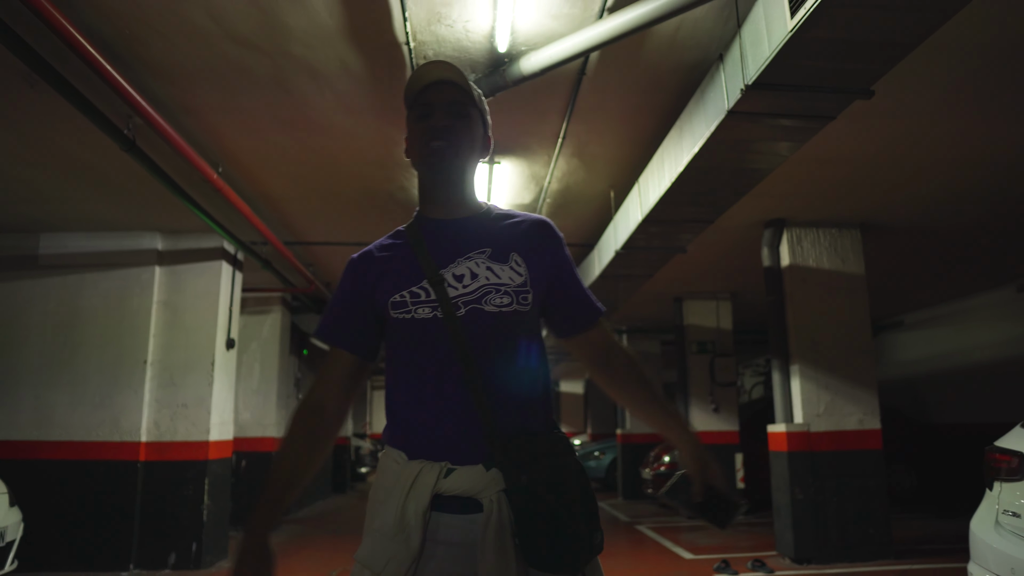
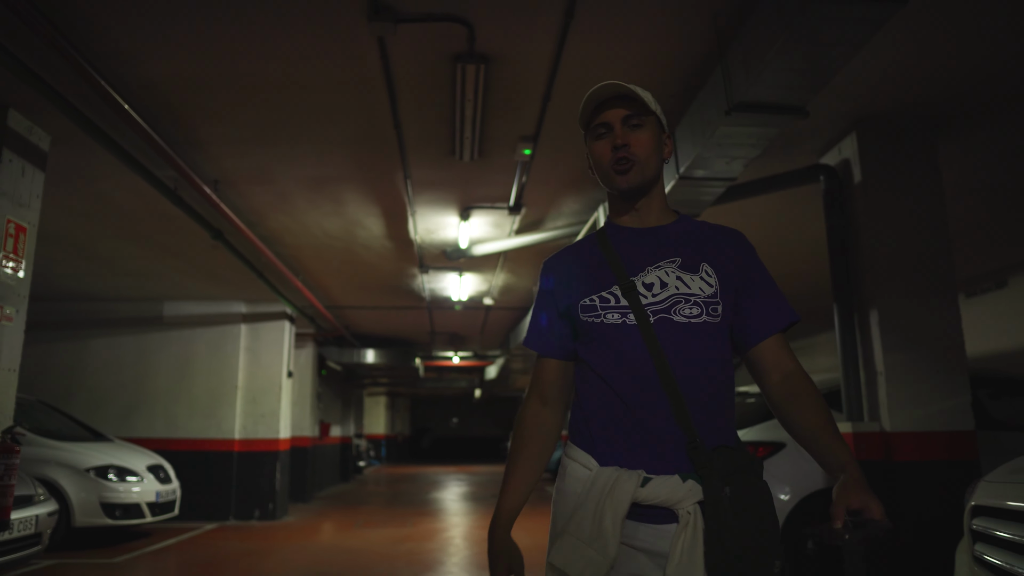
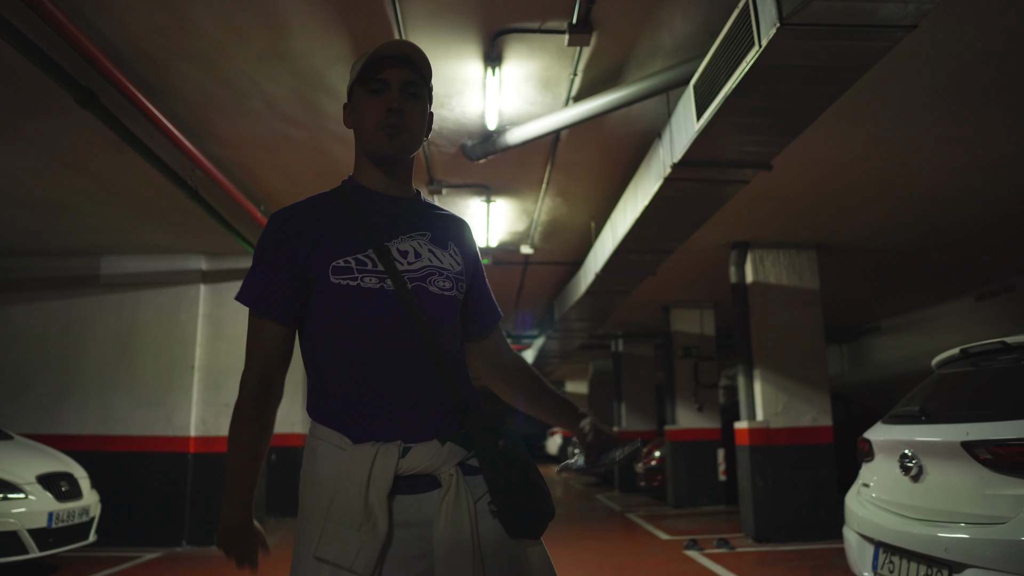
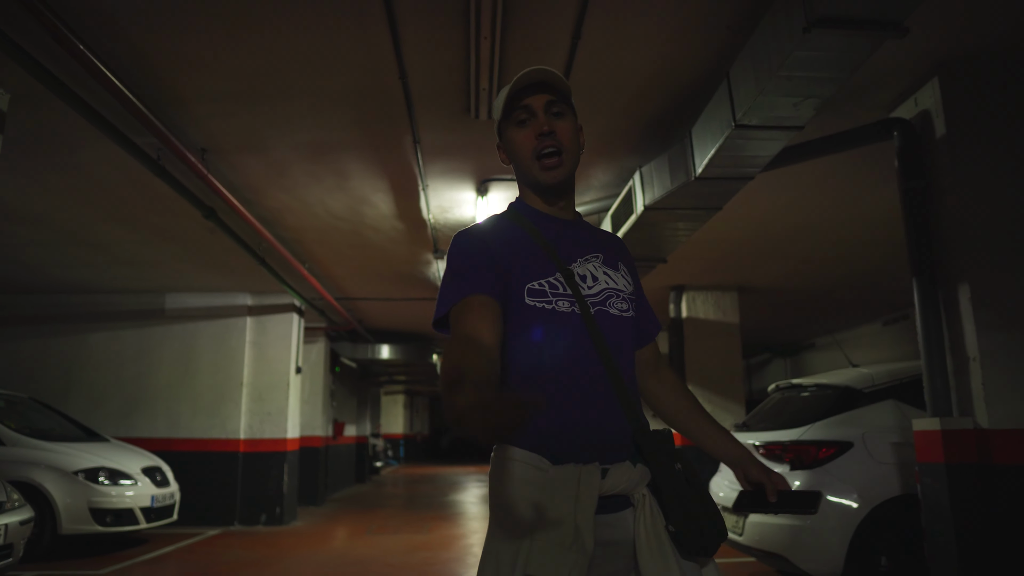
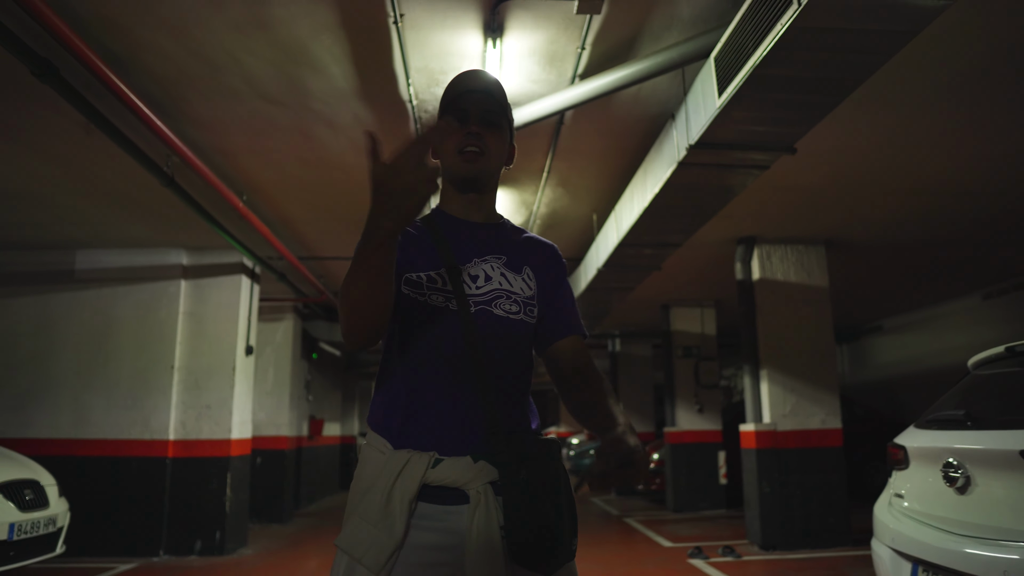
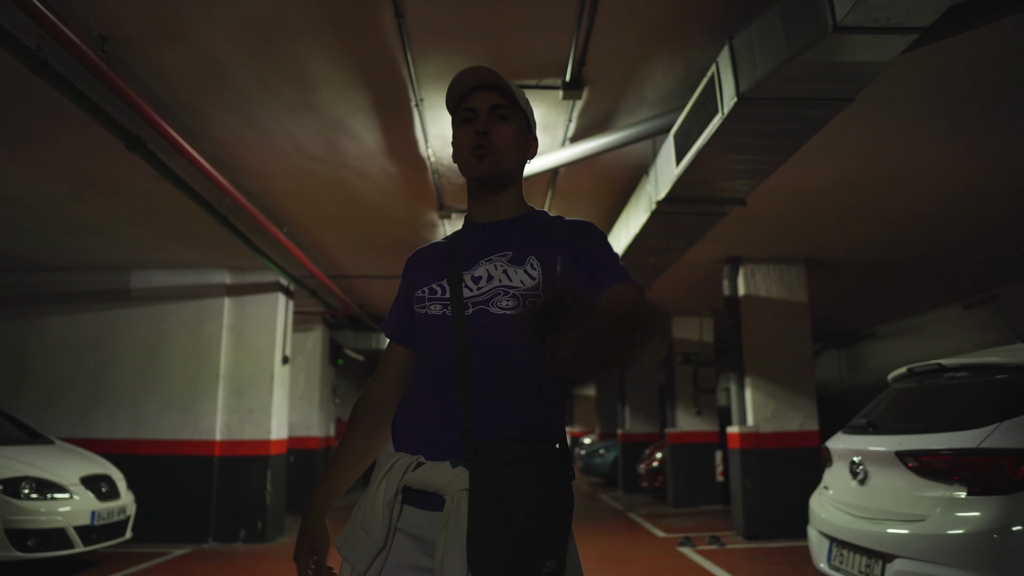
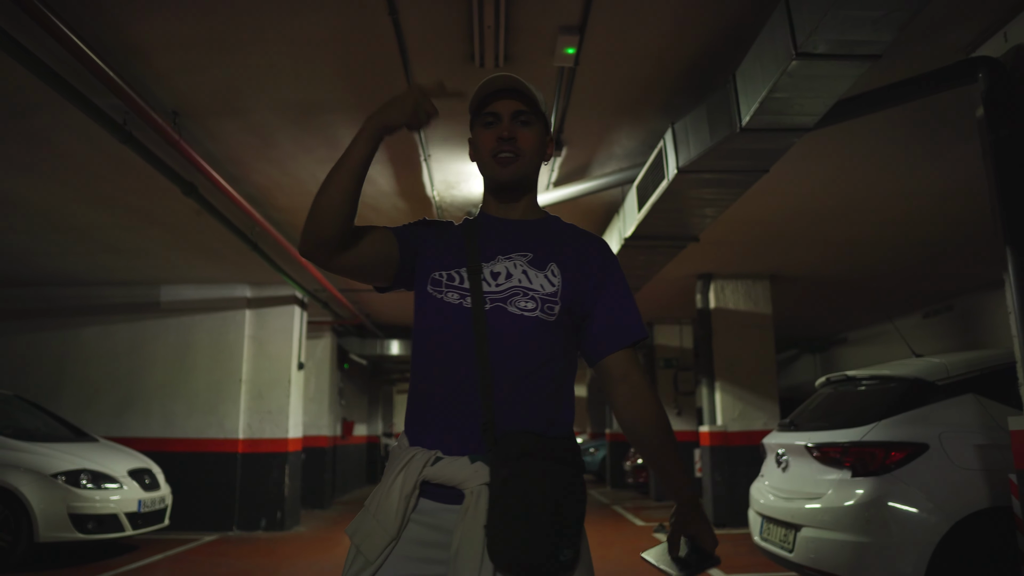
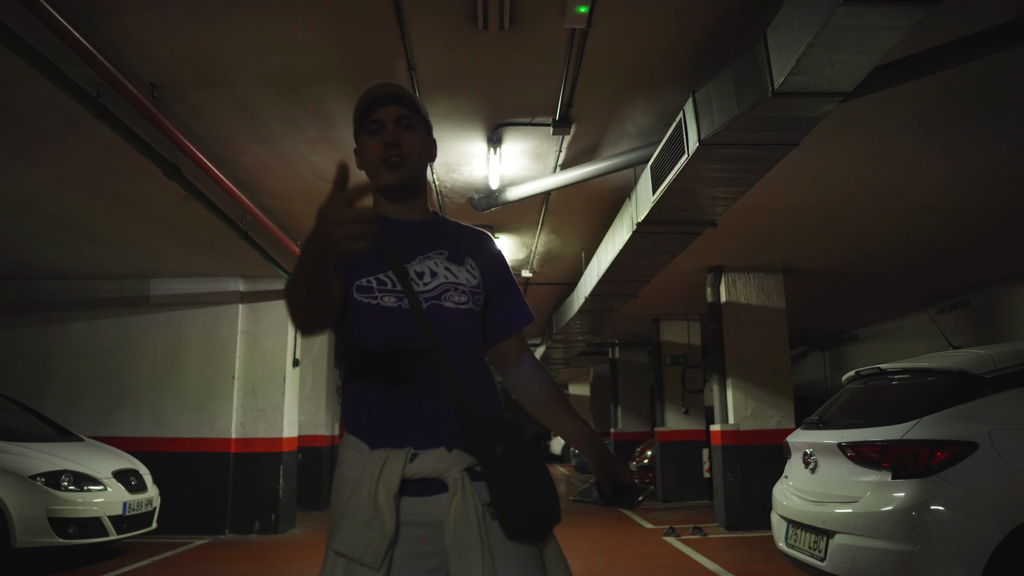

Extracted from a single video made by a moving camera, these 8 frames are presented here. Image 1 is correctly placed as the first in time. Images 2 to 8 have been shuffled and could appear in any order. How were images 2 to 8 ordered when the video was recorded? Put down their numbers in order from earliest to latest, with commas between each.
5, 3, 6, 8, 7, 4, 2
